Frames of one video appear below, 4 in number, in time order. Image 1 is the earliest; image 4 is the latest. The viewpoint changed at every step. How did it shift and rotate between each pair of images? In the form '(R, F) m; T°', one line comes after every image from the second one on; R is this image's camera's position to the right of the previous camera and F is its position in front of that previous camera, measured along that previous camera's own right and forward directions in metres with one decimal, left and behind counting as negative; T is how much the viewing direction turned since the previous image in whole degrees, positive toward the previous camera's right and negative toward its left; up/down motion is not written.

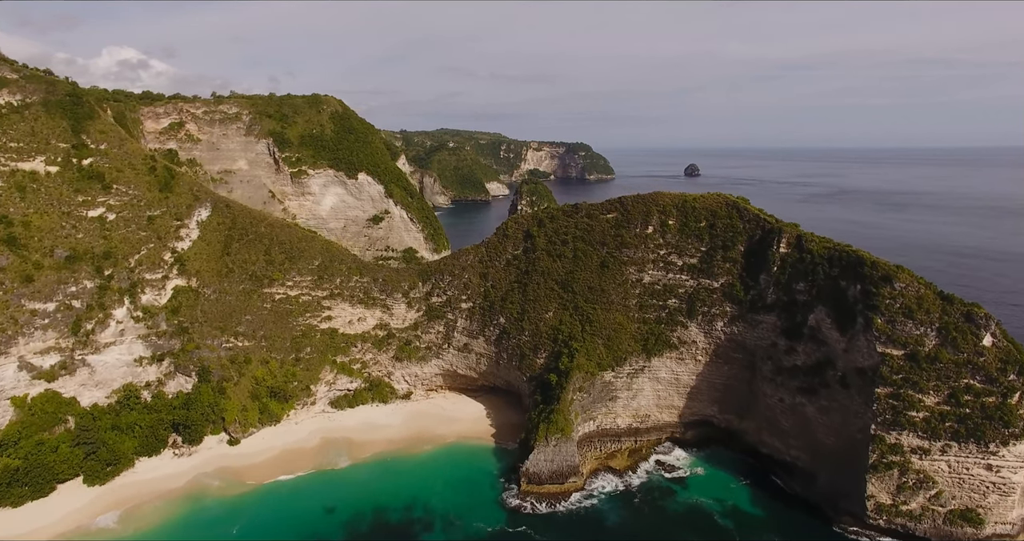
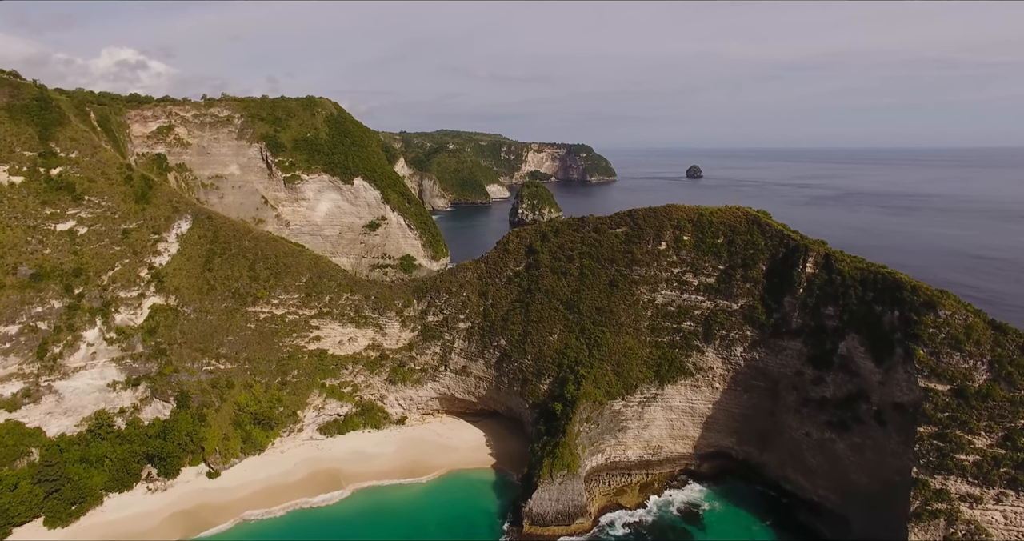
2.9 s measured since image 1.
(-0.1, +2.1) m; 0°
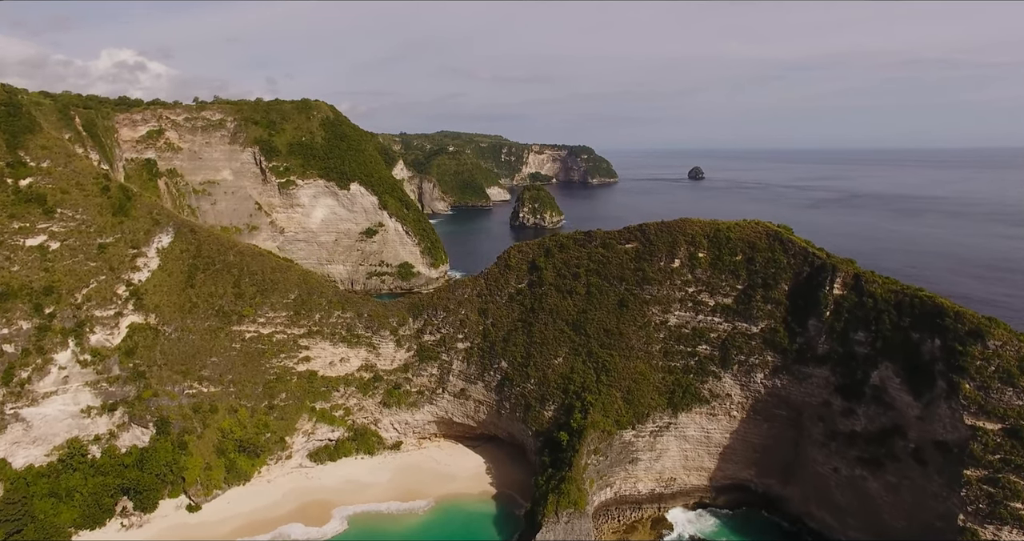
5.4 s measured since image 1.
(-0.1, +1.8) m; 0°
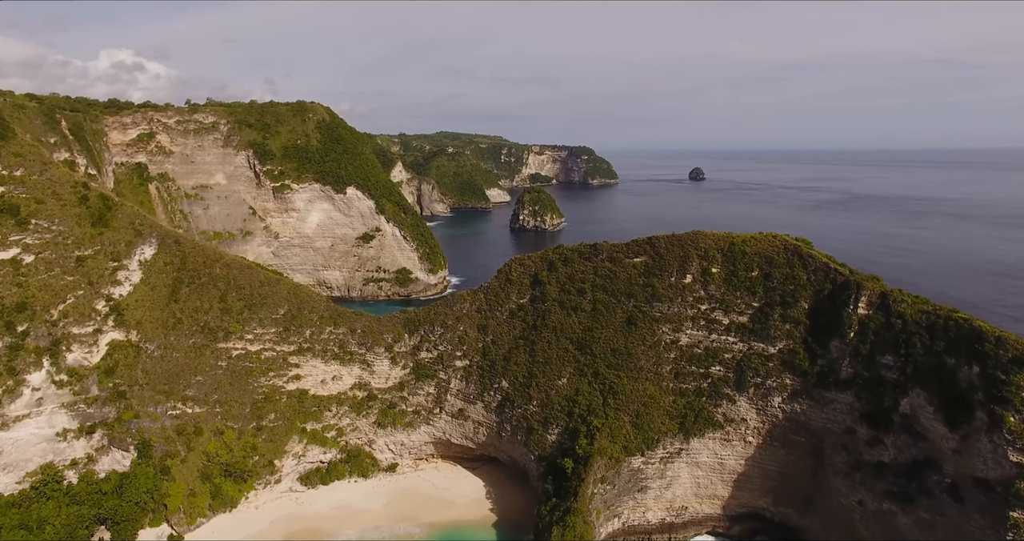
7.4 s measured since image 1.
(-0.1, +1.4) m; 0°
